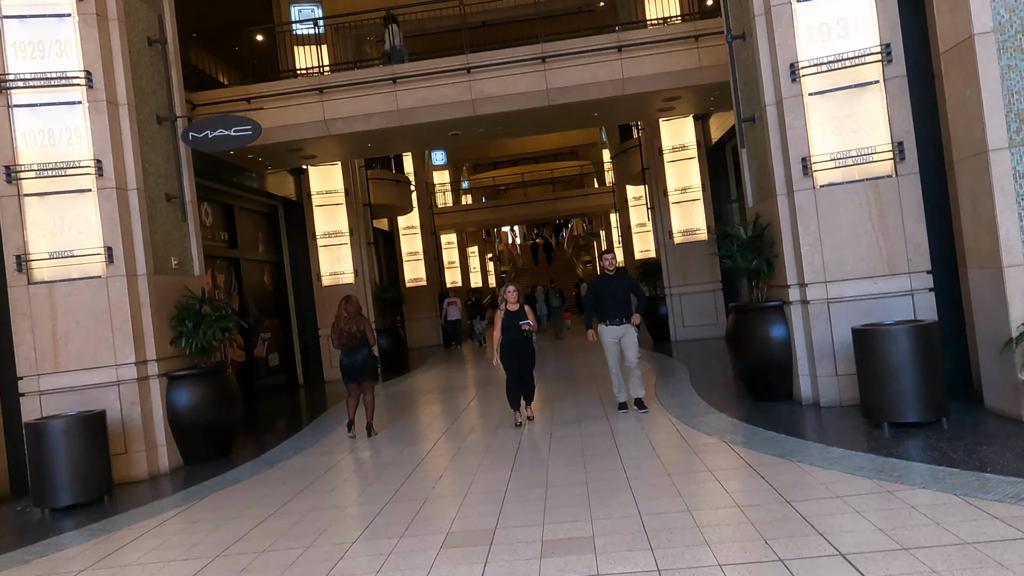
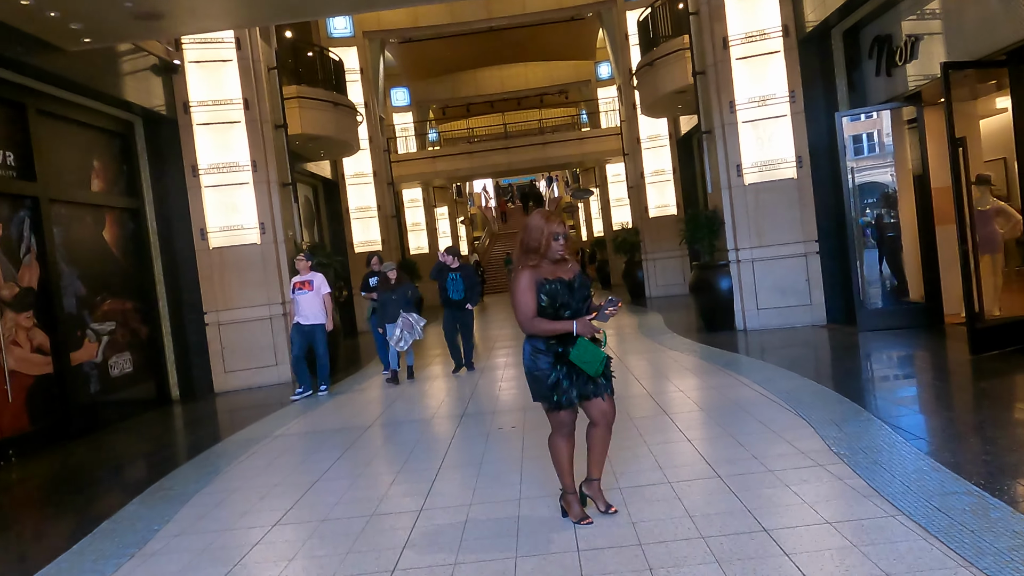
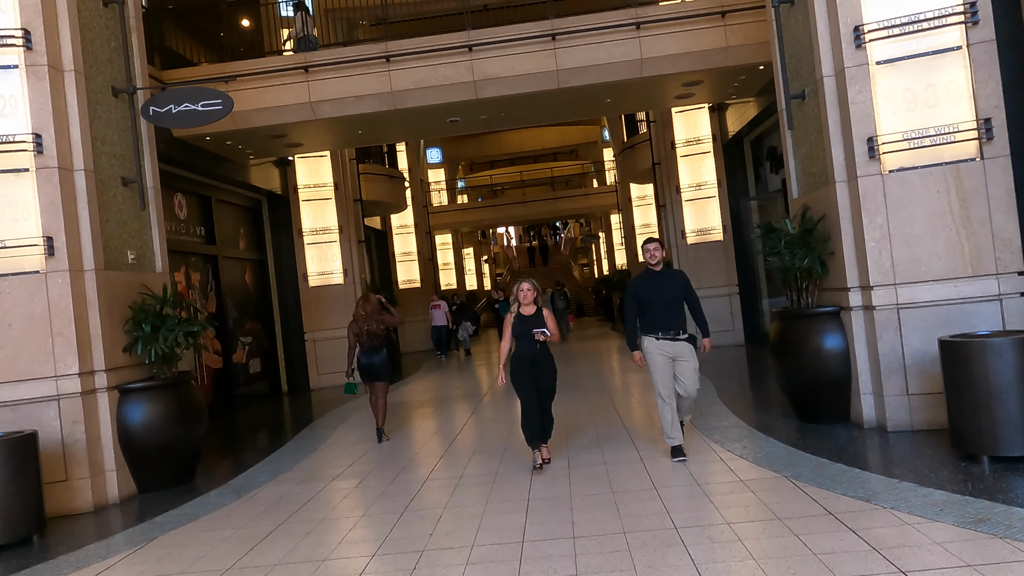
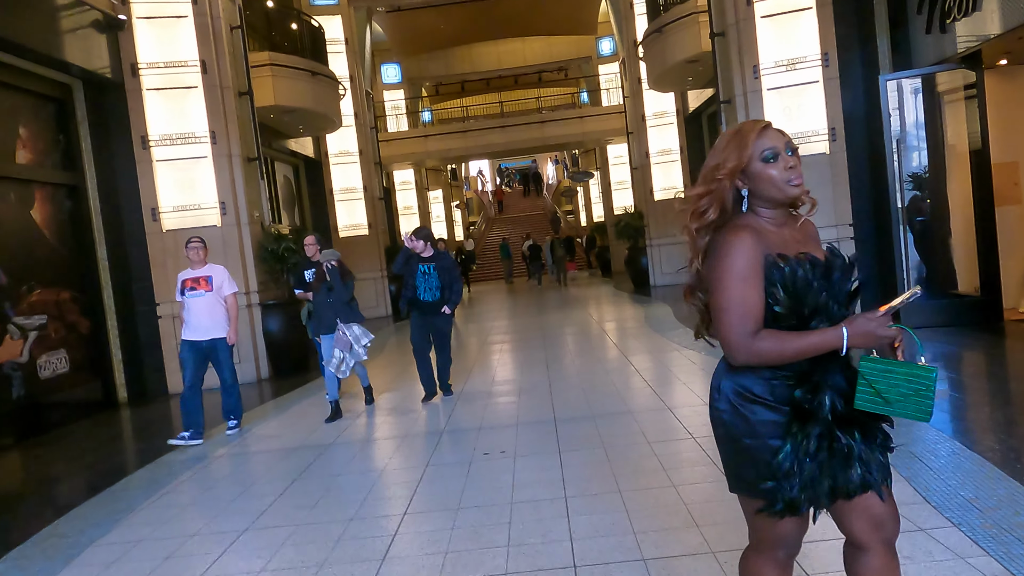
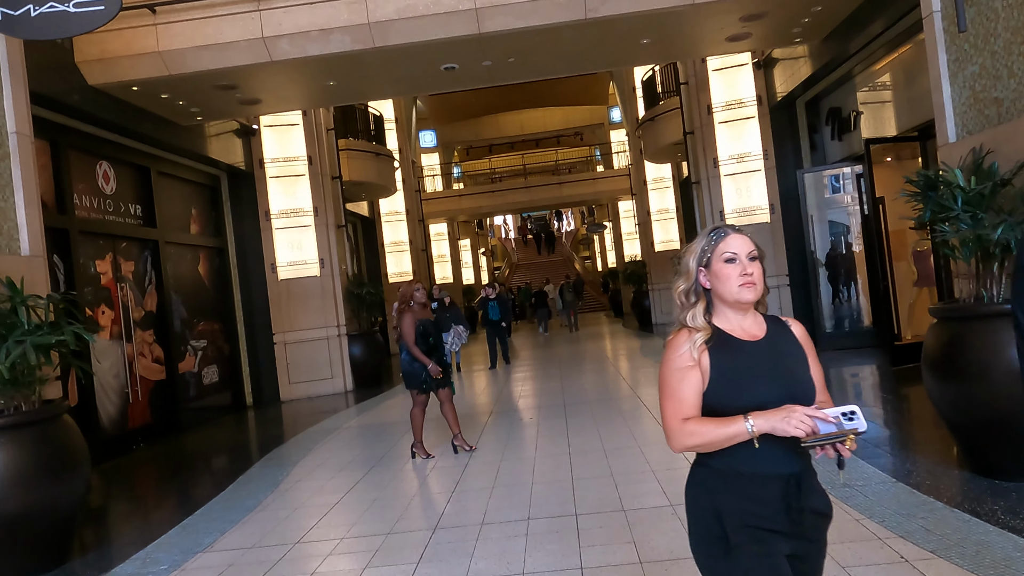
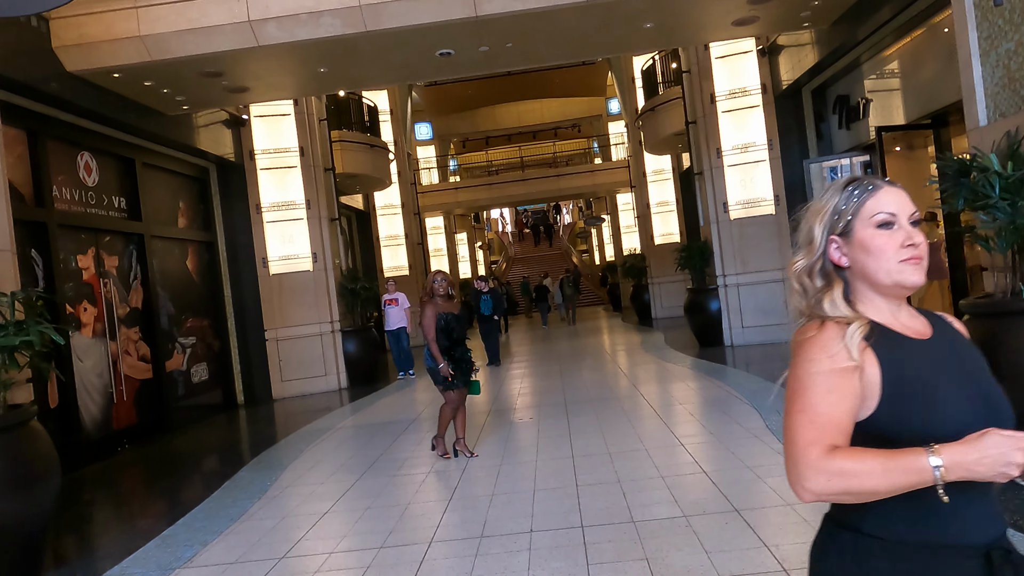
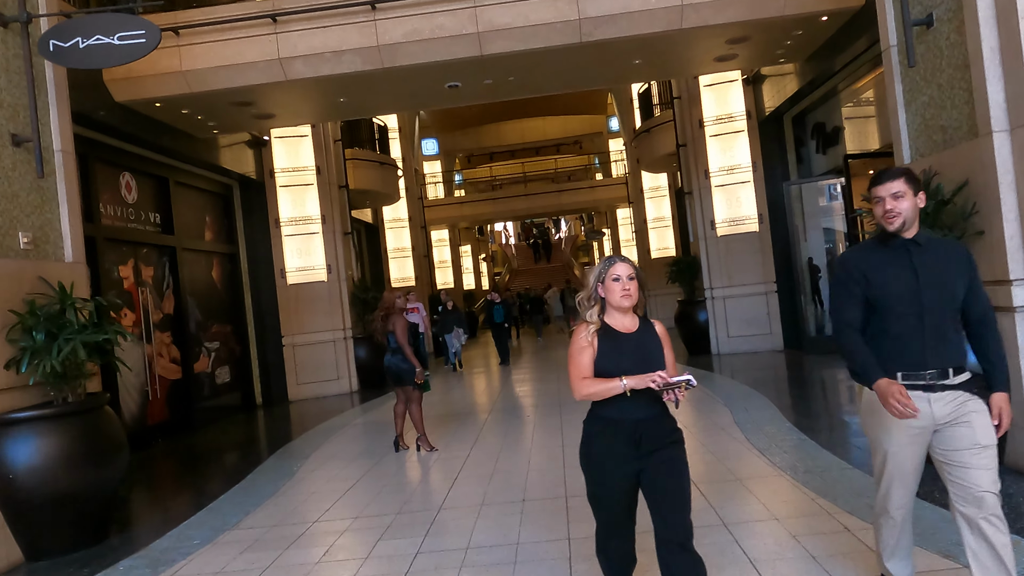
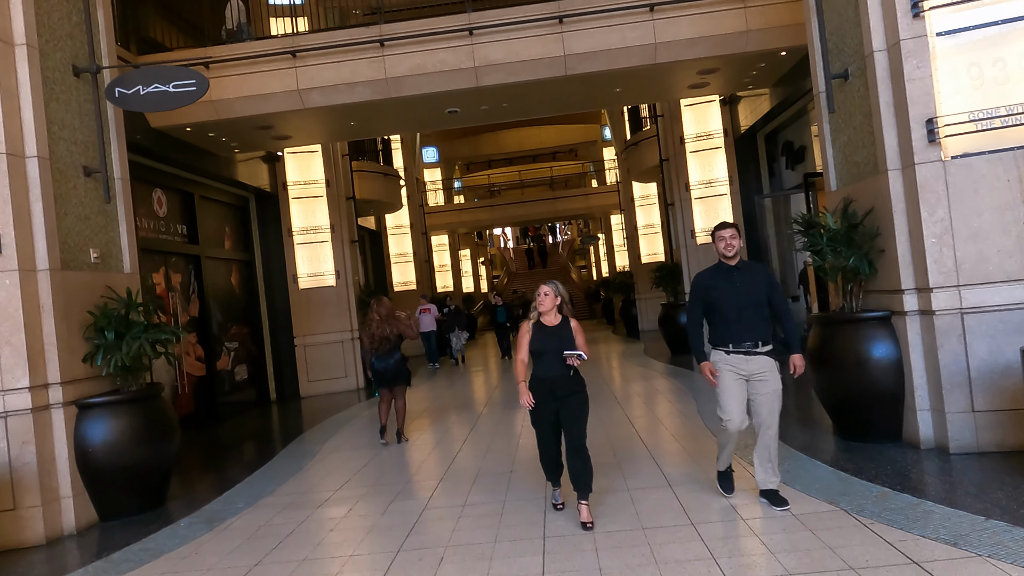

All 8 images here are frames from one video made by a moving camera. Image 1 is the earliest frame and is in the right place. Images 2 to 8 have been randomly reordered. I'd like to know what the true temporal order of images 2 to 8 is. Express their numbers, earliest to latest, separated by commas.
3, 8, 7, 5, 6, 2, 4
